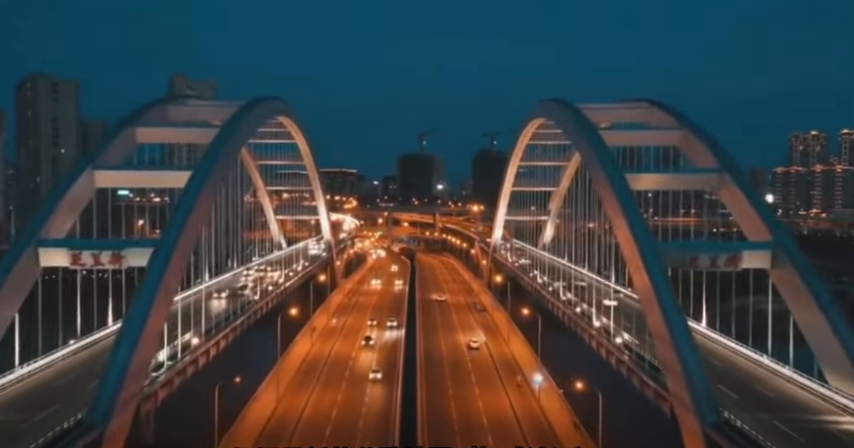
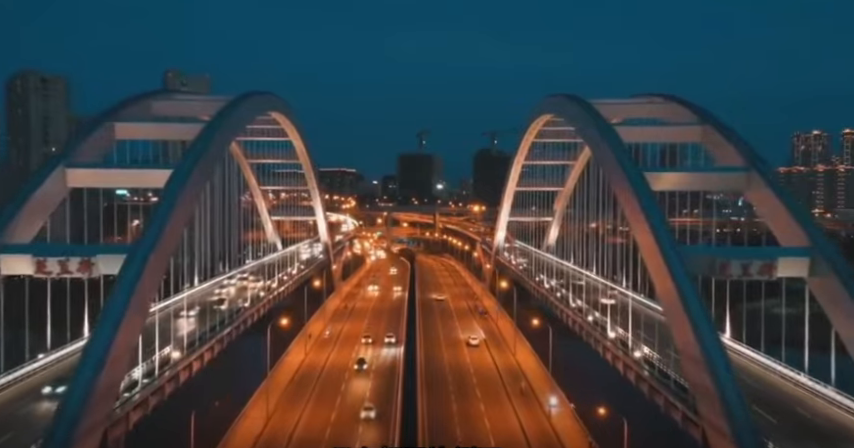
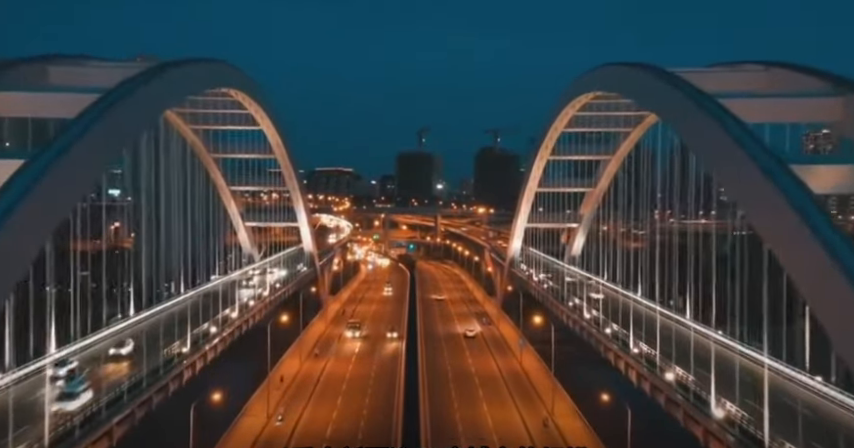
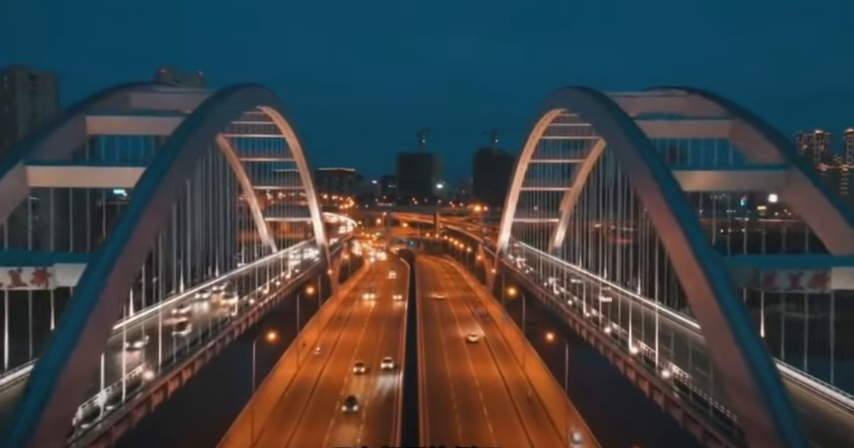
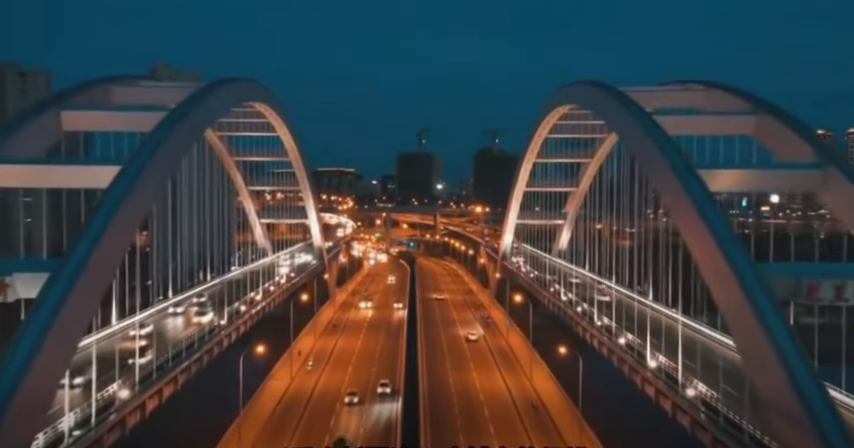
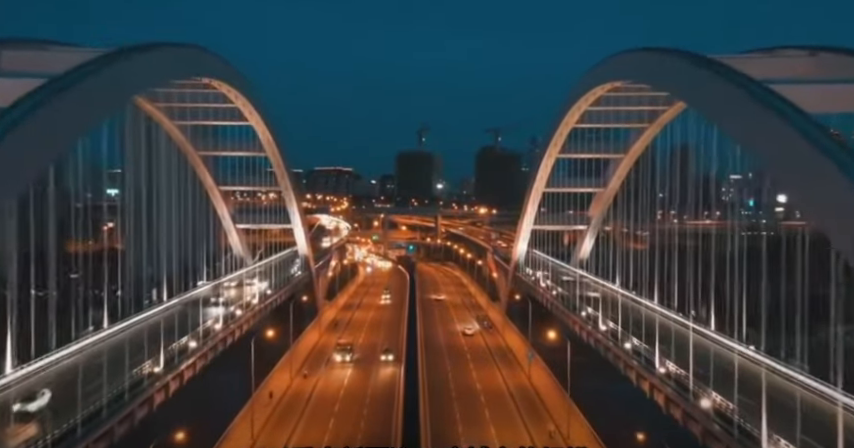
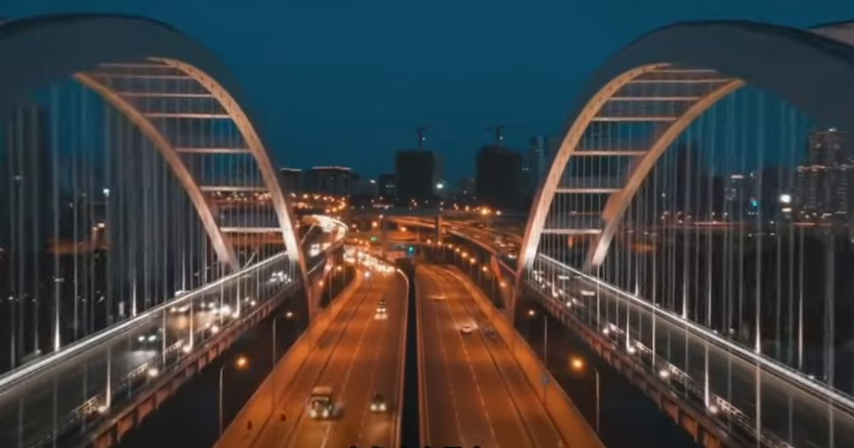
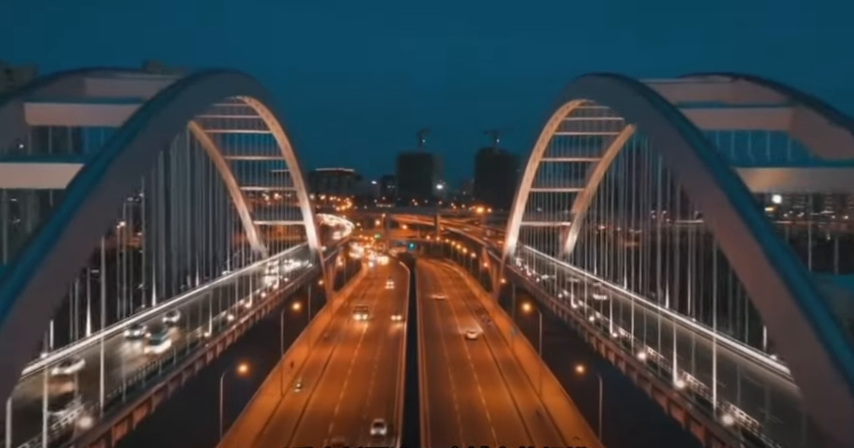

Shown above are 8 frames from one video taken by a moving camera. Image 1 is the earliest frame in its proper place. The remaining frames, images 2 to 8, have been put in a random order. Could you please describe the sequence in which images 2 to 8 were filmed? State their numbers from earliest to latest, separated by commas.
2, 4, 5, 8, 3, 6, 7
